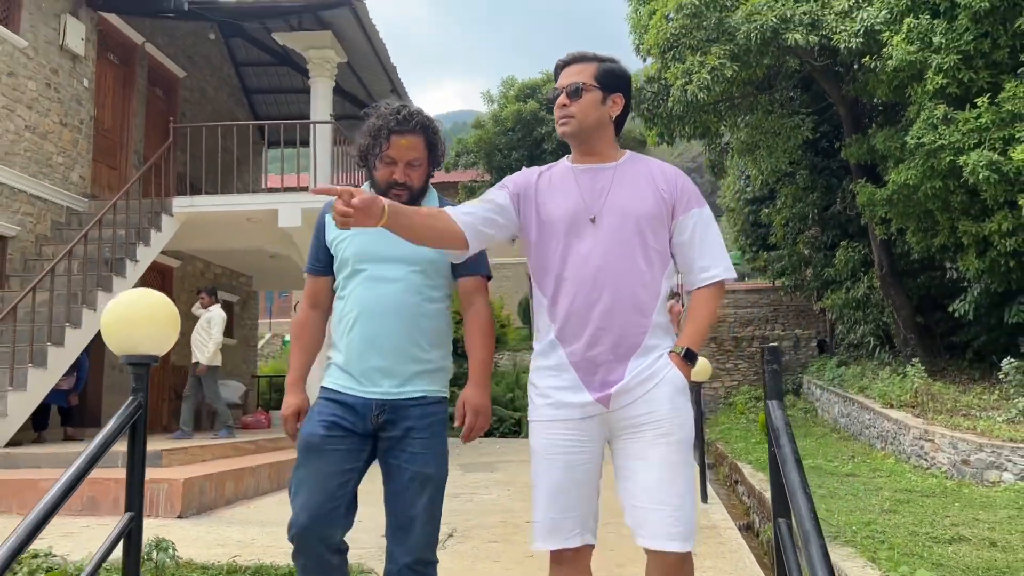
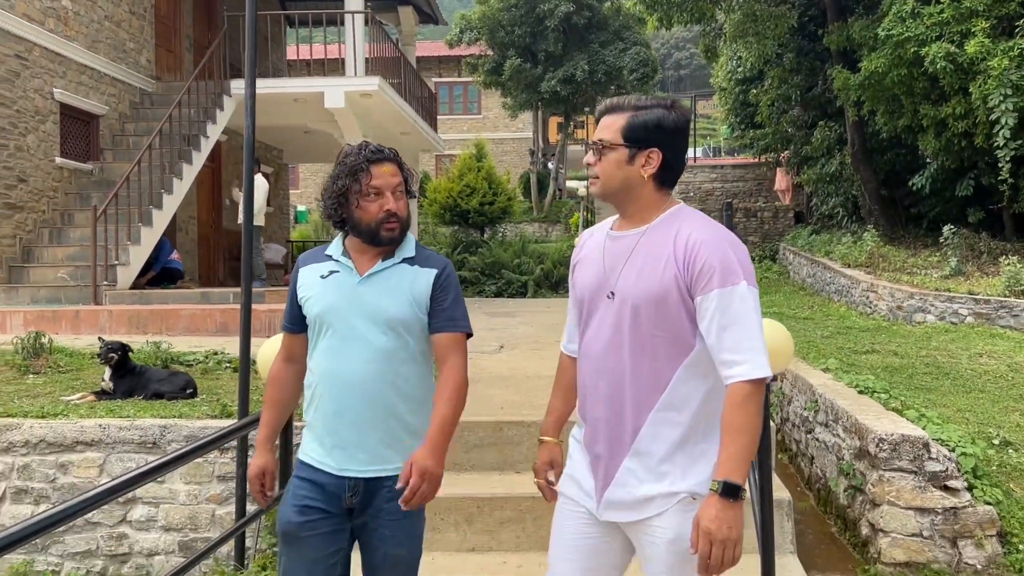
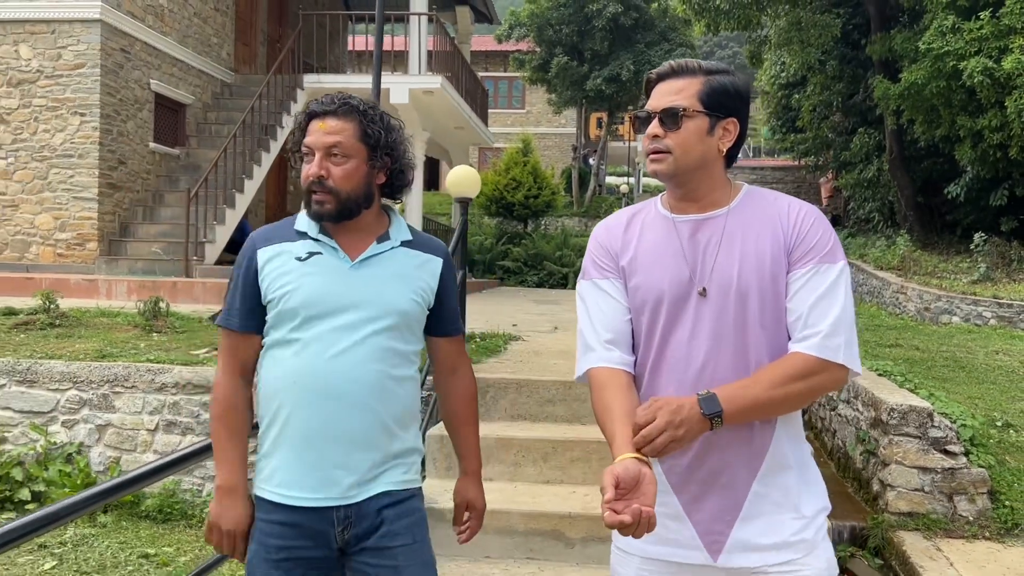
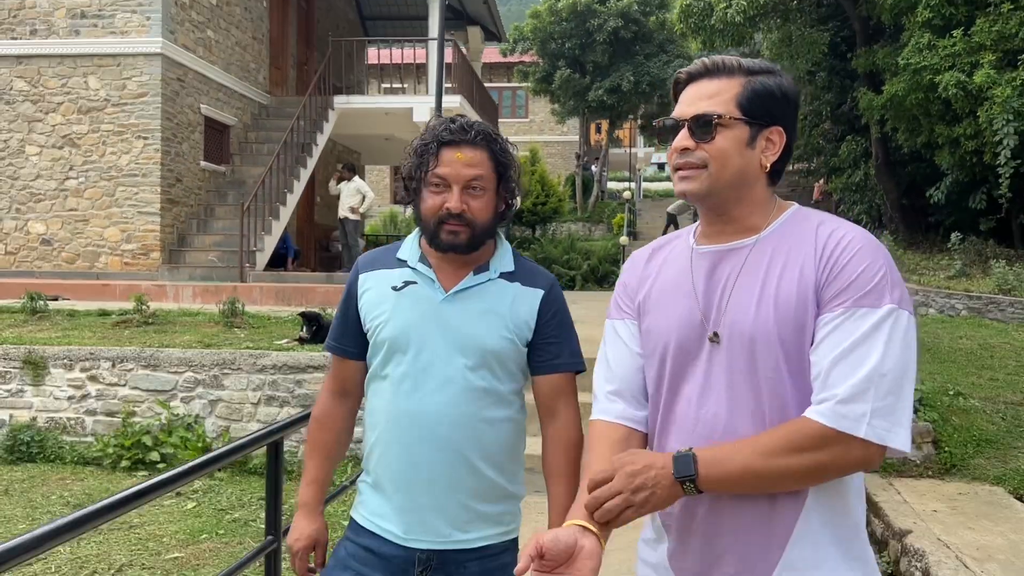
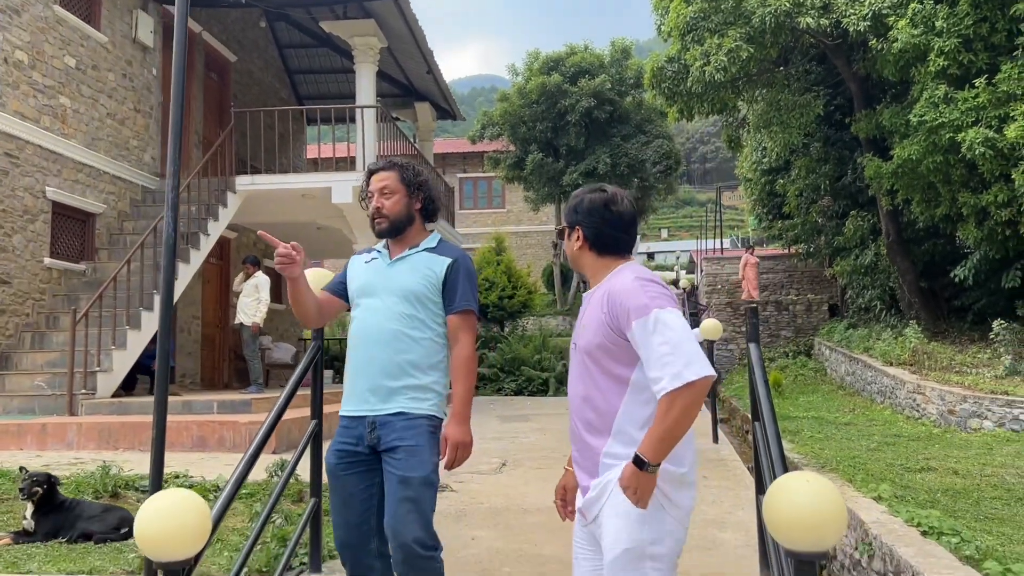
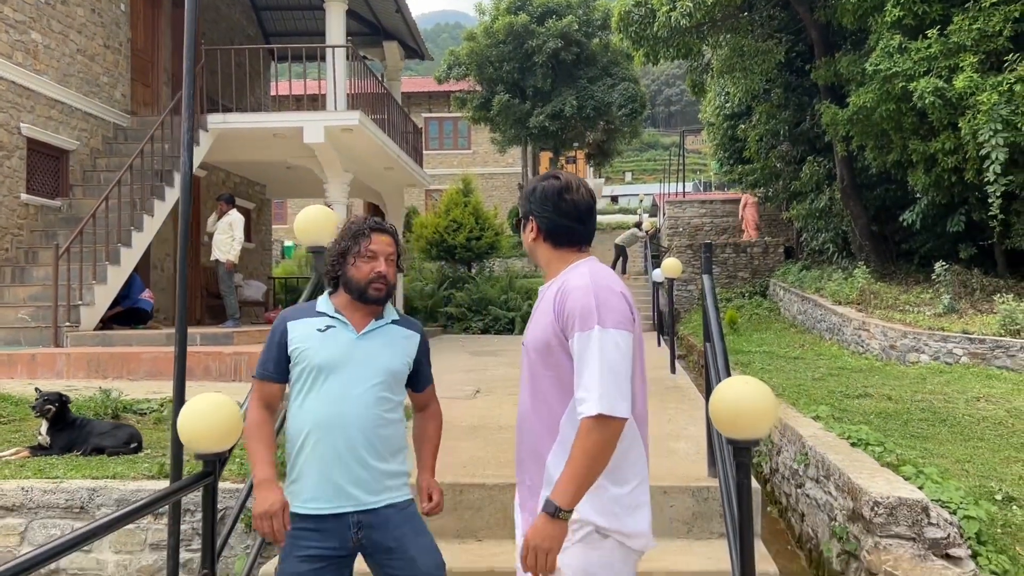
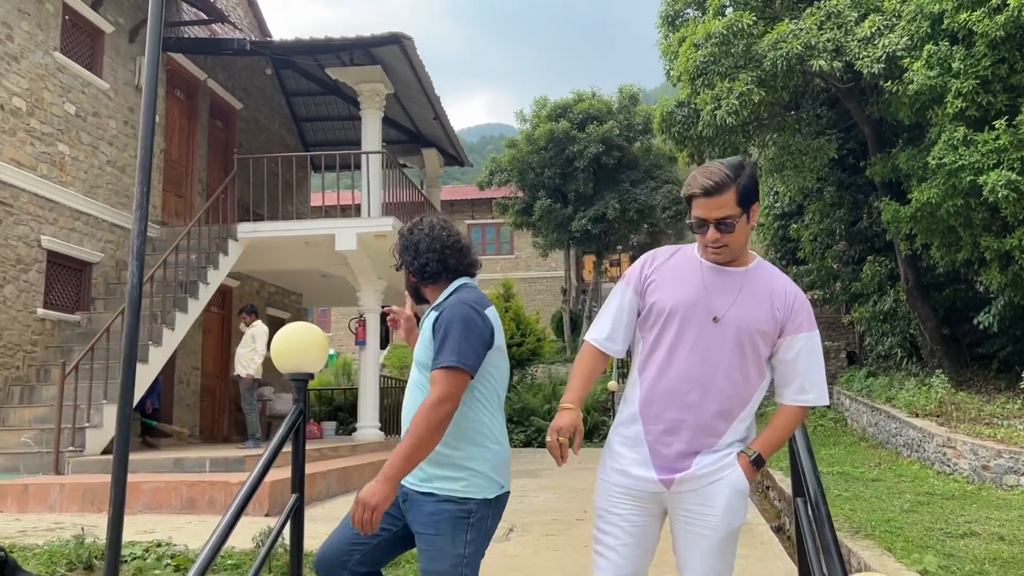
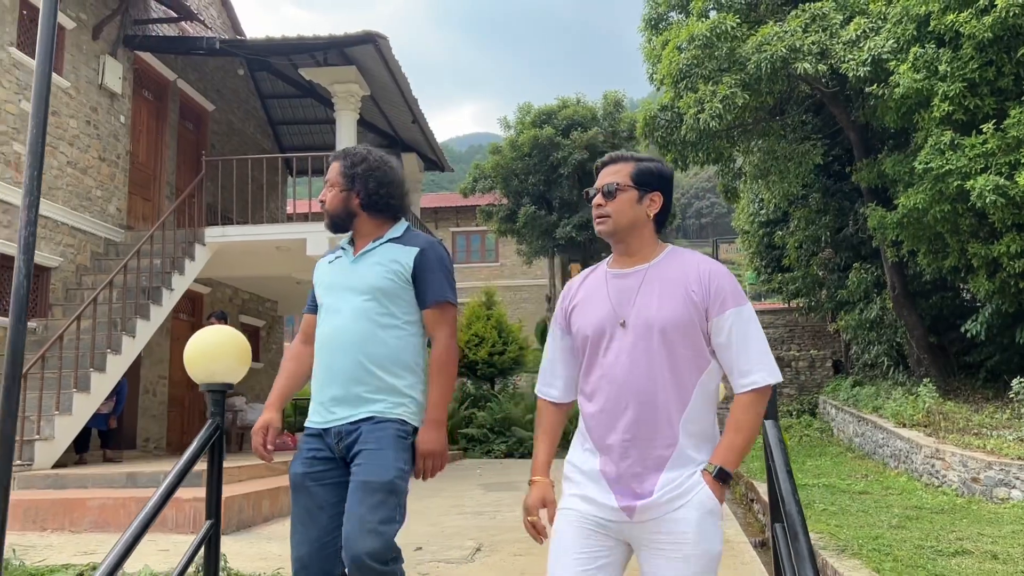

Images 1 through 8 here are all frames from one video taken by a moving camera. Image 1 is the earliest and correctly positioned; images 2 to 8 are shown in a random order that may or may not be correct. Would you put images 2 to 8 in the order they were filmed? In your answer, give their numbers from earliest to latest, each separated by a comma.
8, 7, 5, 6, 2, 3, 4
